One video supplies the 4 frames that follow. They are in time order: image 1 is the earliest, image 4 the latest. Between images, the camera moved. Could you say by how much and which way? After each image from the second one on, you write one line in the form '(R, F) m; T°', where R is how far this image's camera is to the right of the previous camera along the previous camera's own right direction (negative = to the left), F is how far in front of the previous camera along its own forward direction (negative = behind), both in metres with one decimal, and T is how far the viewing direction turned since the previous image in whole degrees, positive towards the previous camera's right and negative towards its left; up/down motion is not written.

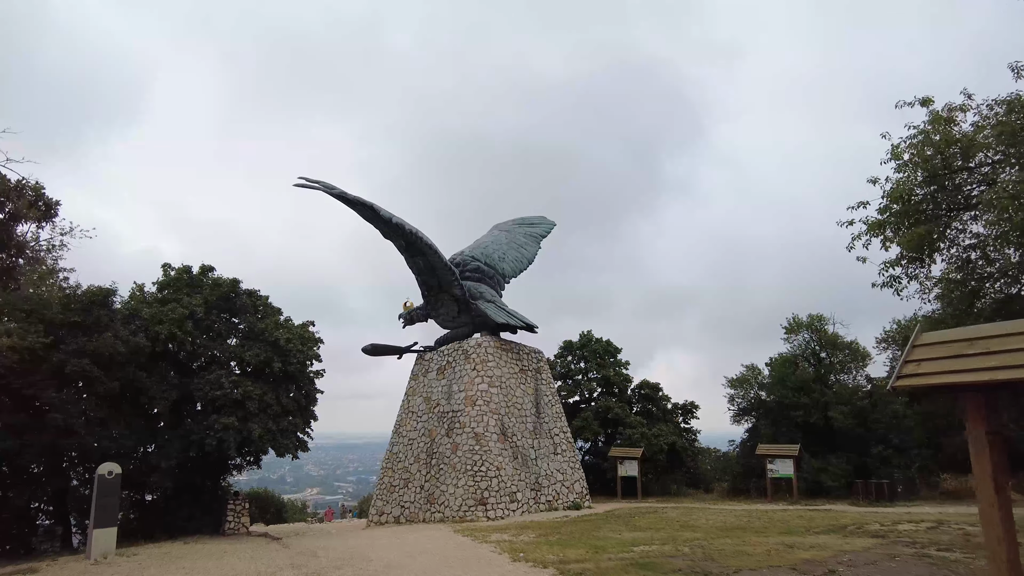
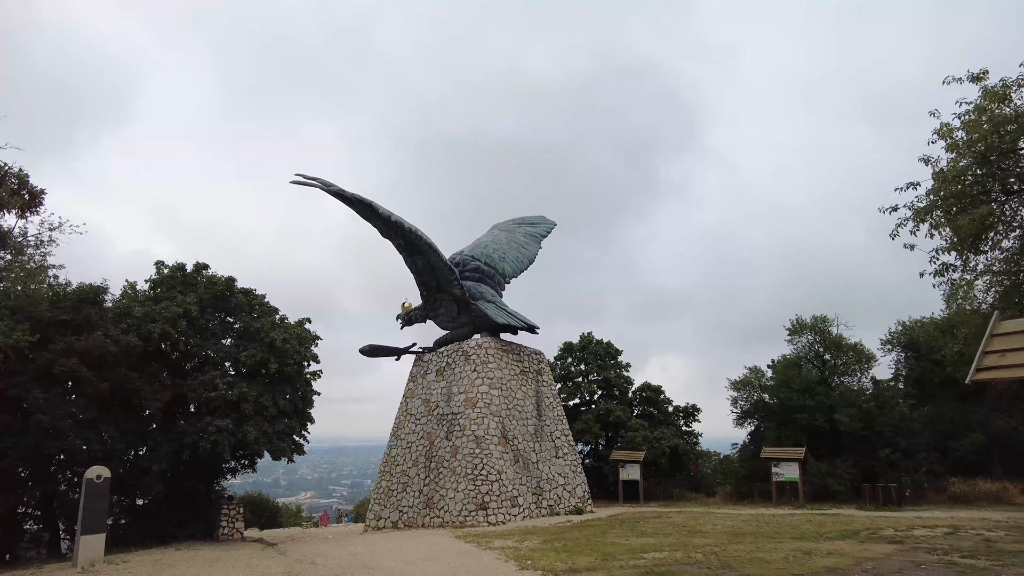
(-0.1, +0.3) m; 0°
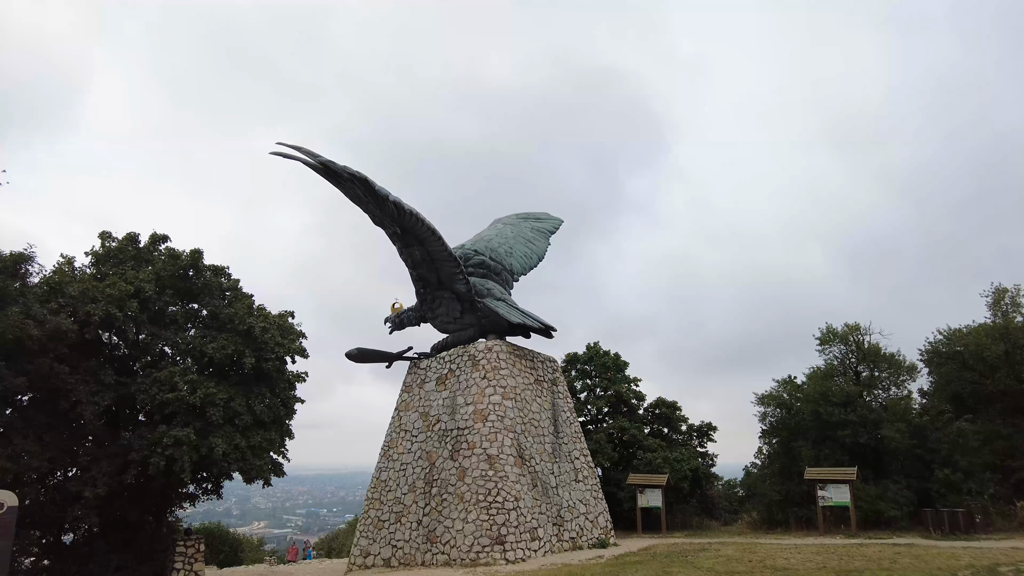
(-1.2, +2.2) m; +3°
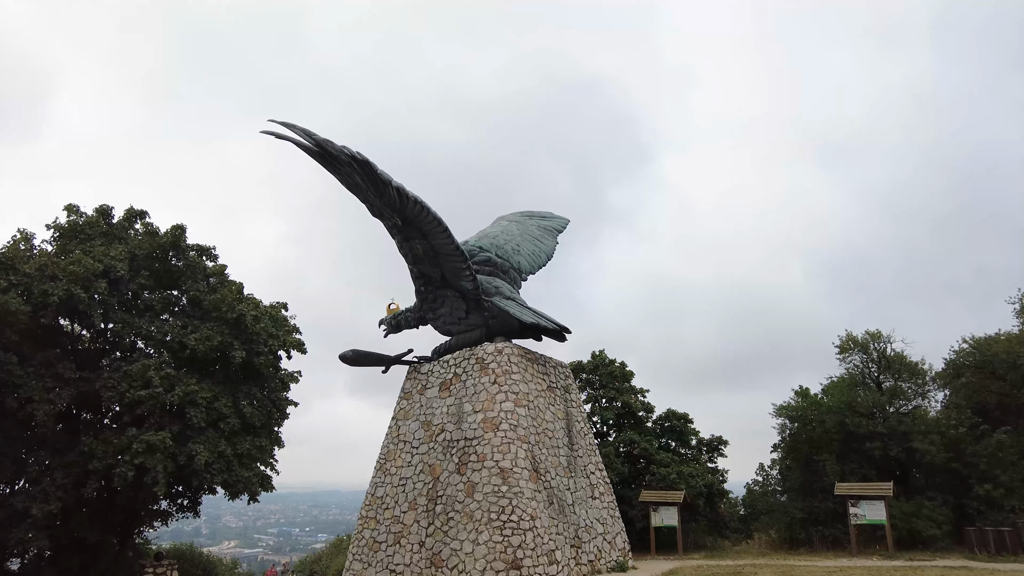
(-0.7, +1.2) m; +2°
